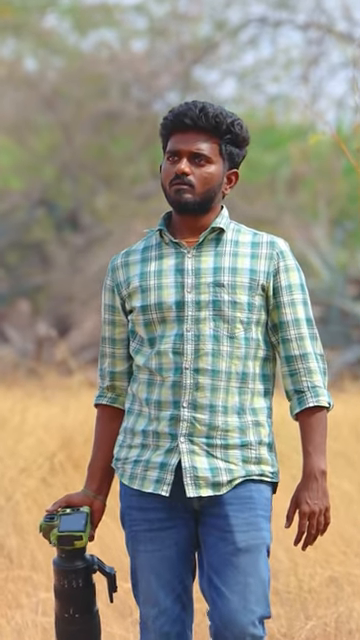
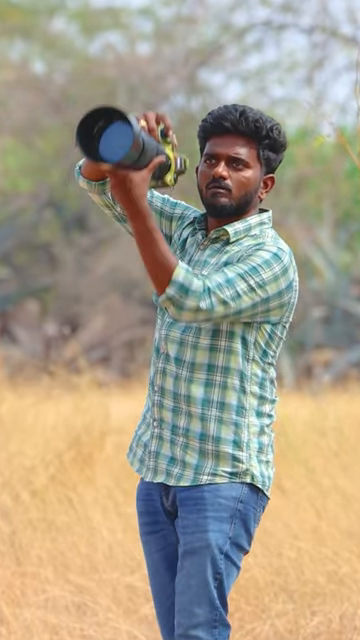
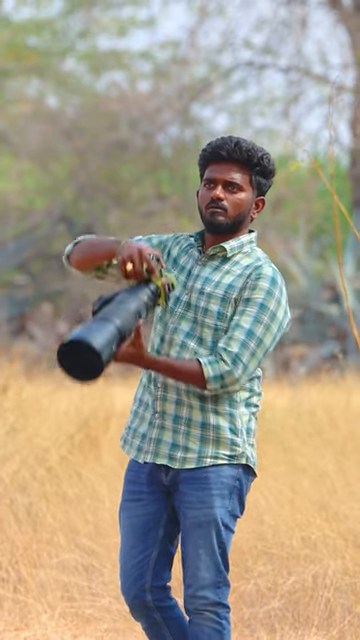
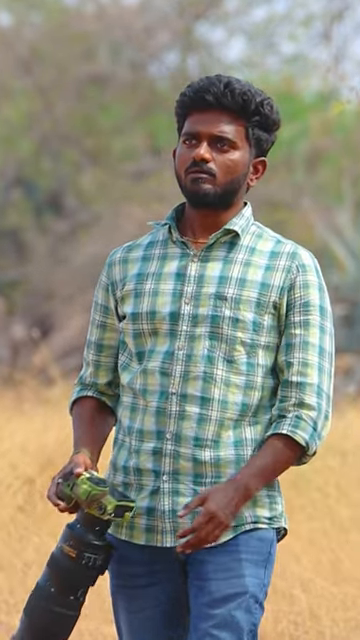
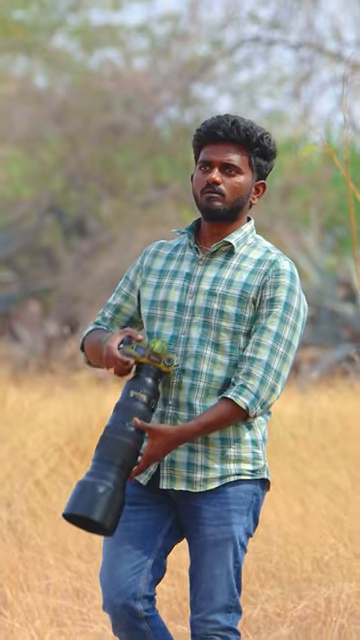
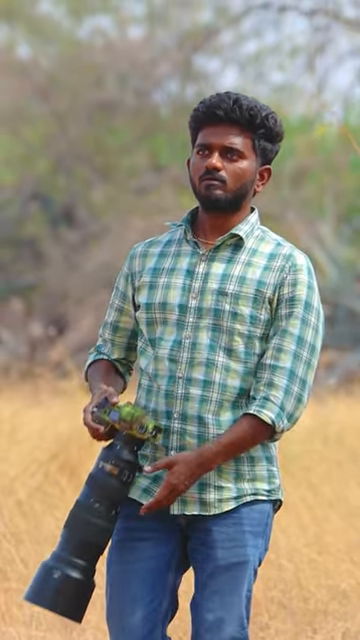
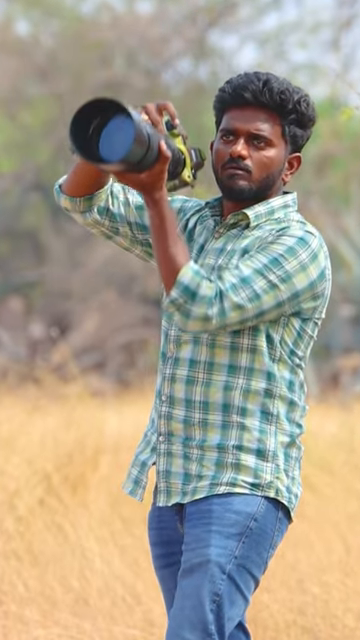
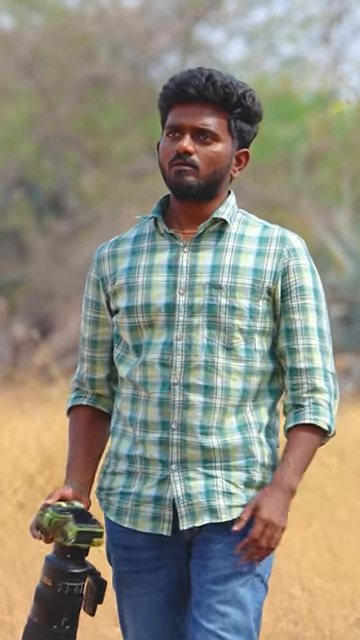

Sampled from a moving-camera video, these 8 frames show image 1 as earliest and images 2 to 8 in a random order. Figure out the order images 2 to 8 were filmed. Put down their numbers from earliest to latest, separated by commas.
8, 4, 6, 5, 3, 2, 7
